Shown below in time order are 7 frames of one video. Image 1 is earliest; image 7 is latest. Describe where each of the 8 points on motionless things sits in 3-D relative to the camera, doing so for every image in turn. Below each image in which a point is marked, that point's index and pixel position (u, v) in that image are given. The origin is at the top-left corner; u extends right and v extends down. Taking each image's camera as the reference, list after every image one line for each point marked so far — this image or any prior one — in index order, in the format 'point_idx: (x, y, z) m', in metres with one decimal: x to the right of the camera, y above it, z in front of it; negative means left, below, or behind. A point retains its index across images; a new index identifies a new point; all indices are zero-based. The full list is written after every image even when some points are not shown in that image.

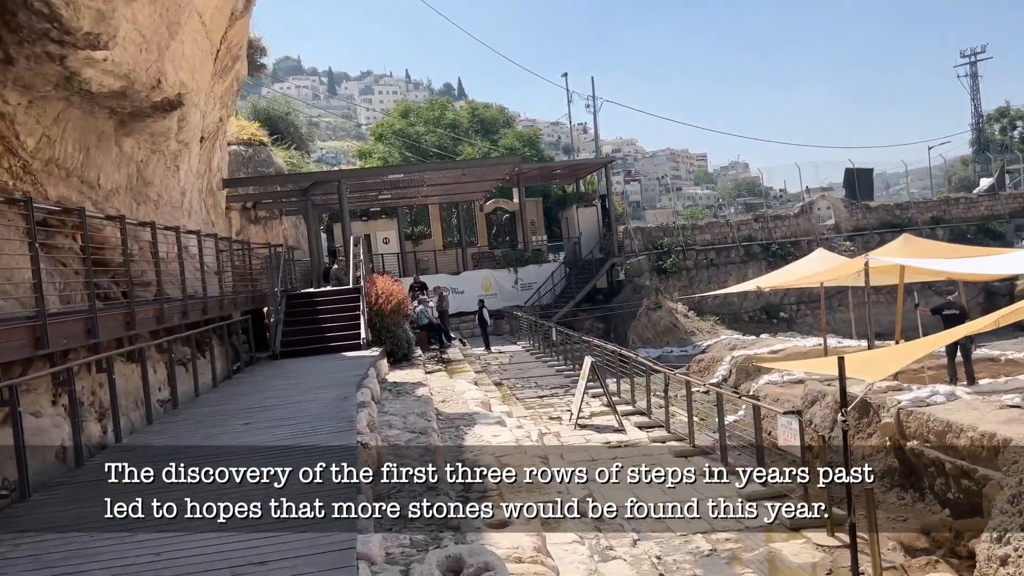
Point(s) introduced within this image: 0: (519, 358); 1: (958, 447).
0: (+0.2, -1.6, +17.9) m
1: (+4.3, -1.5, +7.8) m
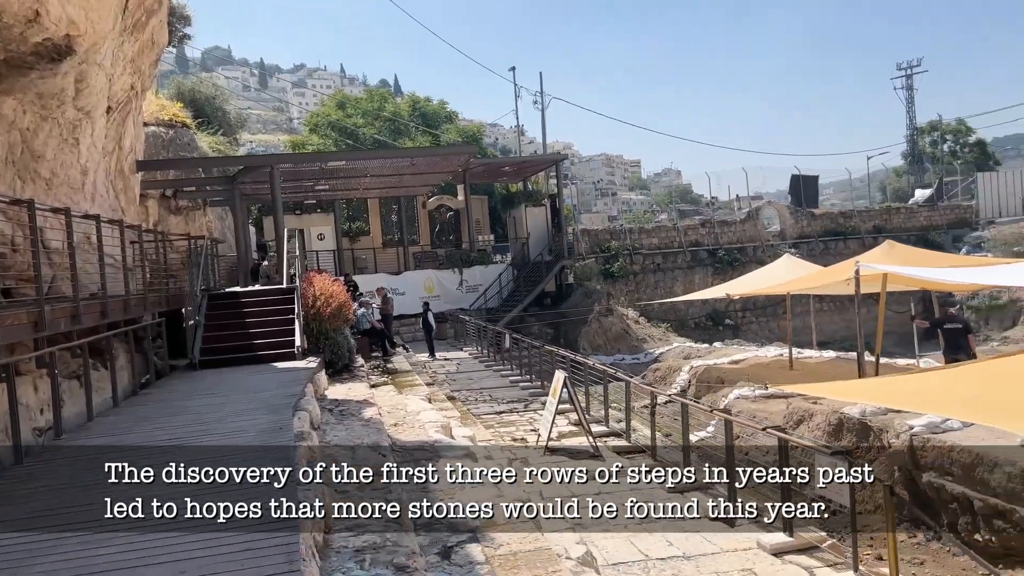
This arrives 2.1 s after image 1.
0: (-0.9, -1.6, +16.6) m
1: (+4.0, -1.6, +6.8) m
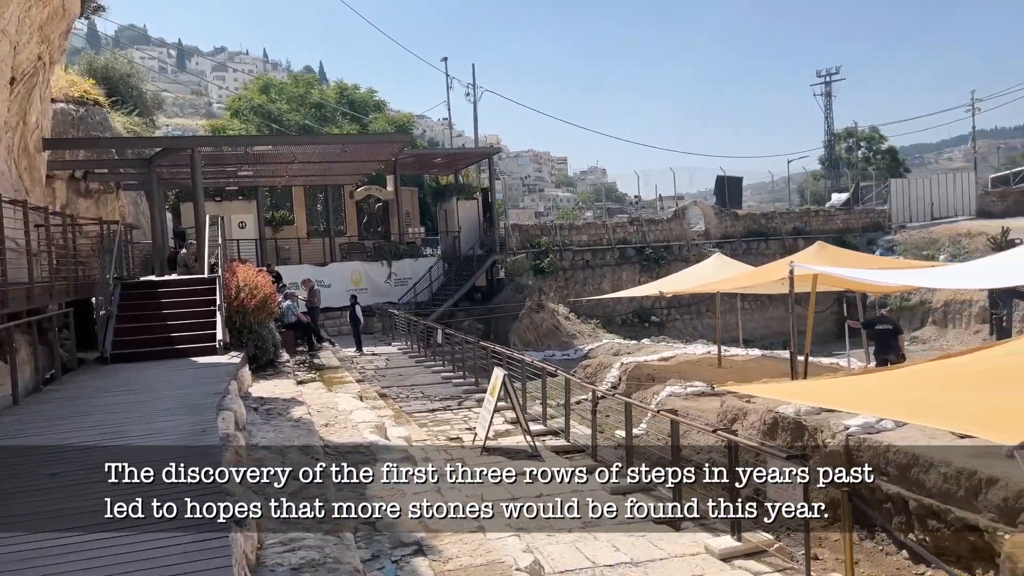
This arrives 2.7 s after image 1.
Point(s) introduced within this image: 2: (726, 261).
0: (-2.3, -1.5, +16.2) m
1: (+3.5, -1.7, +6.9) m
2: (+3.8, +0.5, +14.6) m
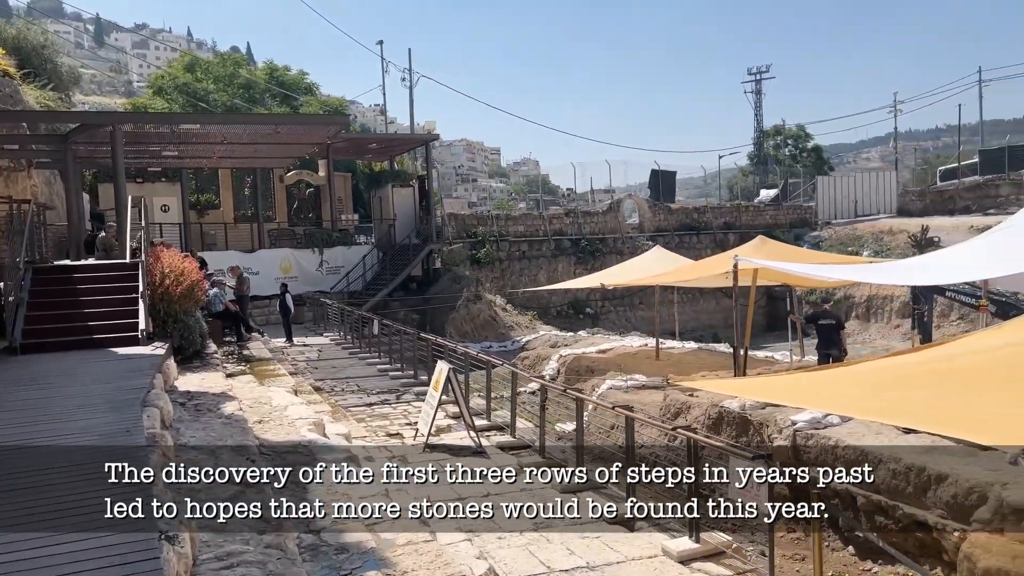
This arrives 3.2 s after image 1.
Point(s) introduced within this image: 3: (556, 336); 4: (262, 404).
0: (-3.5, -1.2, +15.6) m
1: (+3.0, -1.6, +6.9) m
2: (+2.8, +0.6, +14.6) m
3: (+1.1, -1.2, +19.6) m
4: (-2.3, -1.1, +7.5) m
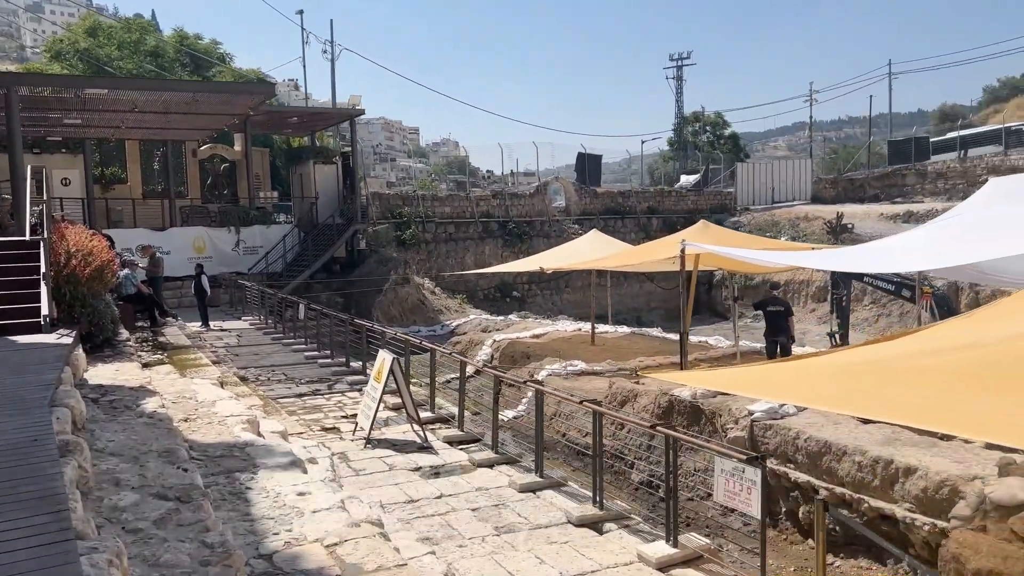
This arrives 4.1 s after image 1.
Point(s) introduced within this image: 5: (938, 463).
0: (-4.7, -0.9, +14.7) m
1: (+2.7, -1.5, +6.7) m
2: (+1.6, +0.9, +14.3) m
3: (-0.6, -0.8, +19.1) m
4: (-2.7, -0.9, +6.8) m
5: (+3.2, -1.3, +6.1) m
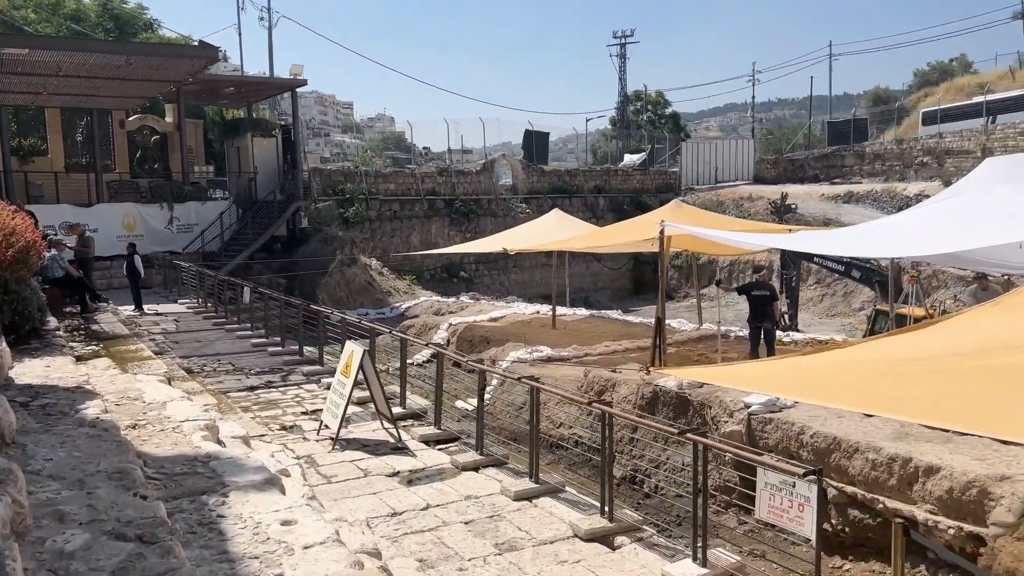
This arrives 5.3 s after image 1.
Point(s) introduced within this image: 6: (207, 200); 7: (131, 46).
0: (-5.4, -0.6, +13.7) m
1: (+2.6, -1.4, +6.3) m
2: (+0.9, +1.2, +13.8) m
3: (-1.6, -0.3, +18.4) m
4: (-2.8, -0.8, +6.0) m
5: (+3.2, -1.2, +5.7) m
6: (-7.4, +2.2, +19.8) m
7: (-6.1, +3.8, +12.8) m
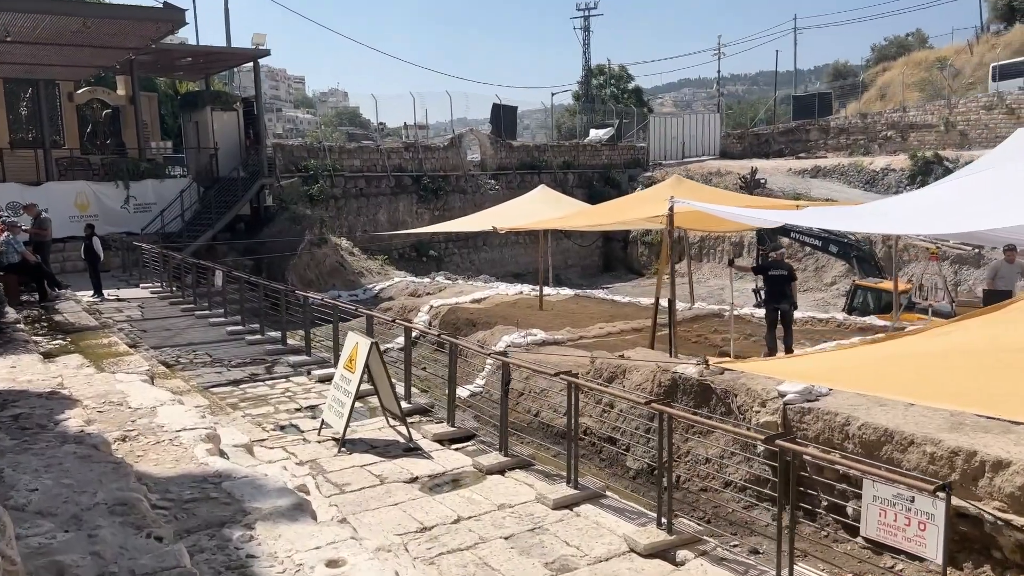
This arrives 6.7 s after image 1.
0: (-5.6, -0.3, +12.8) m
1: (+2.8, -1.3, +5.9) m
2: (+0.7, +1.5, +13.2) m
3: (-2.1, +0.1, +17.7) m
4: (-2.6, -0.8, +5.3) m
5: (+3.4, -1.1, +5.3) m
6: (-7.9, +2.6, +18.8) m
7: (-6.3, +4.0, +11.8) m
